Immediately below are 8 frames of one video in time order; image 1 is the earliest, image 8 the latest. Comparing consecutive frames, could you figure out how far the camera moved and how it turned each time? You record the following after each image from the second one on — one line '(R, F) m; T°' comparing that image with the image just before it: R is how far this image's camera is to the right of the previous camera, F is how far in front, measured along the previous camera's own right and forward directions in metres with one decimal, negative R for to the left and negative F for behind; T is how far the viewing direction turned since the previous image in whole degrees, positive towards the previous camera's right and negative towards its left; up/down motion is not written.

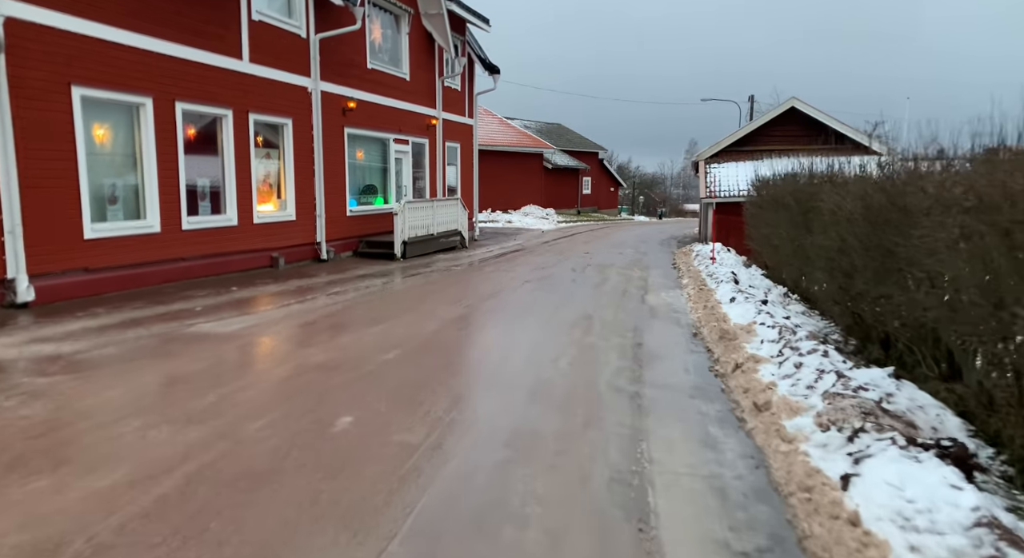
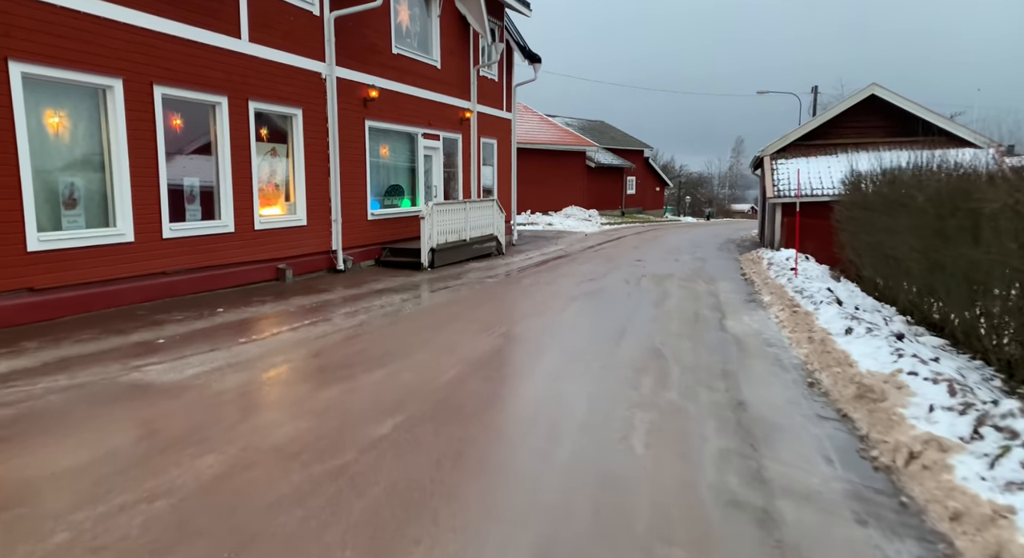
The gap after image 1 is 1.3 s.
(-0.1, +1.8) m; -3°
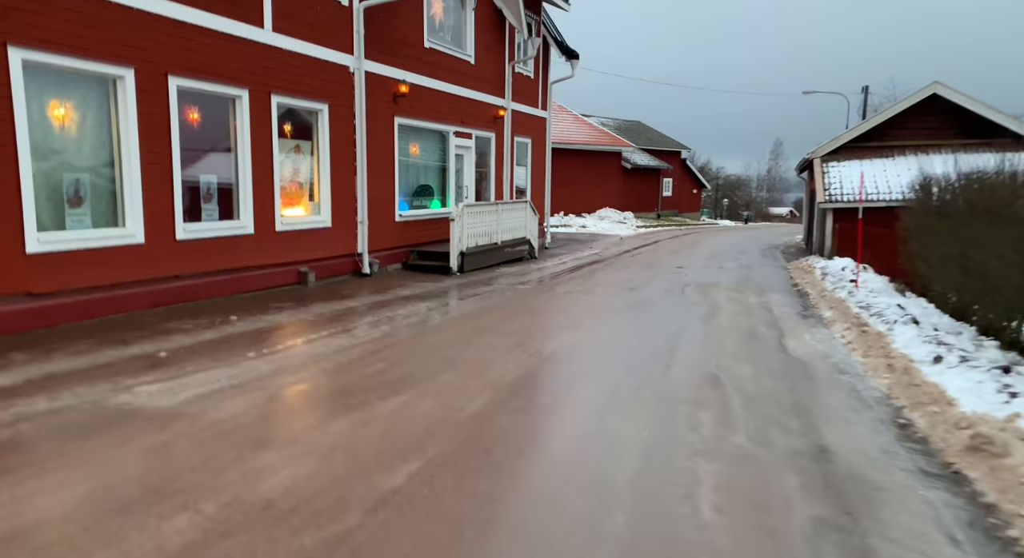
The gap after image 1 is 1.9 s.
(-0.1, +0.7) m; -3°
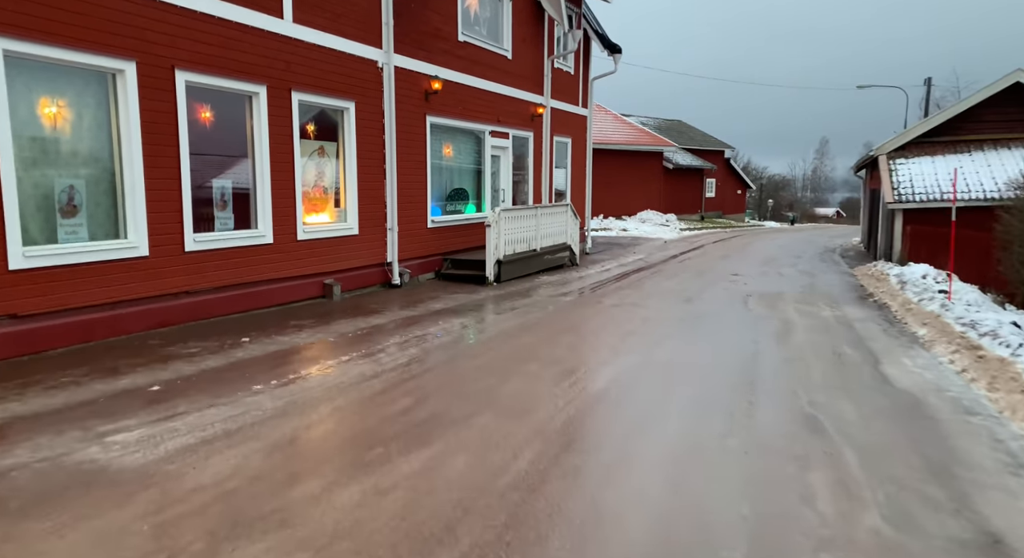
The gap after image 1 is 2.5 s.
(-0.1, +0.9) m; -3°
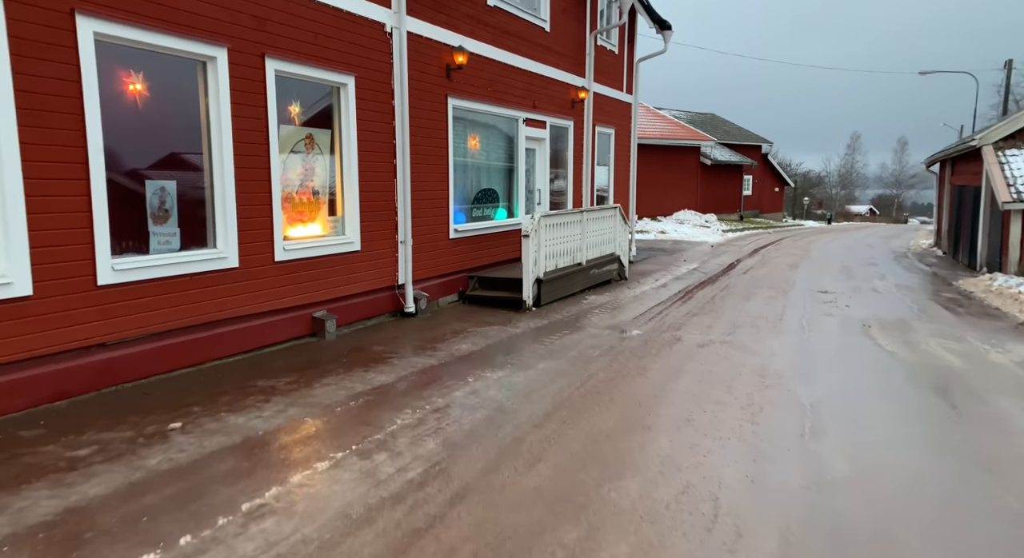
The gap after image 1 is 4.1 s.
(-0.3, +2.3) m; -2°
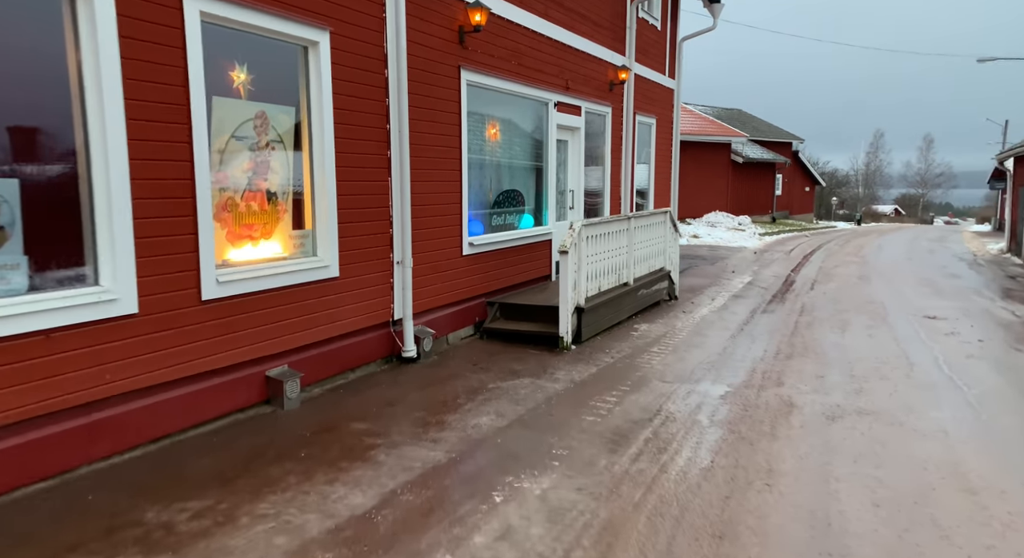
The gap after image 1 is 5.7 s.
(-0.2, +2.2) m; -1°
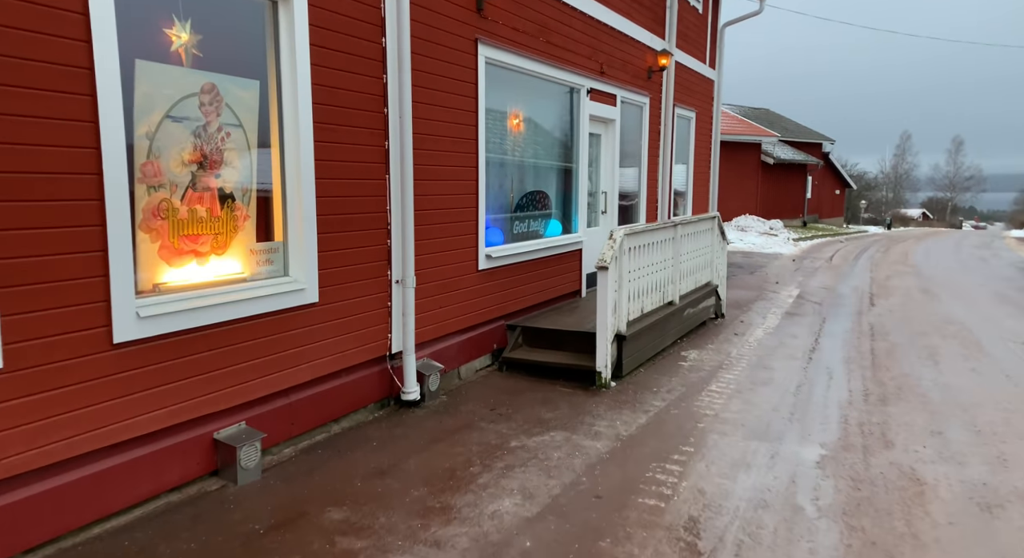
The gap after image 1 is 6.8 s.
(-0.1, +1.3) m; -1°
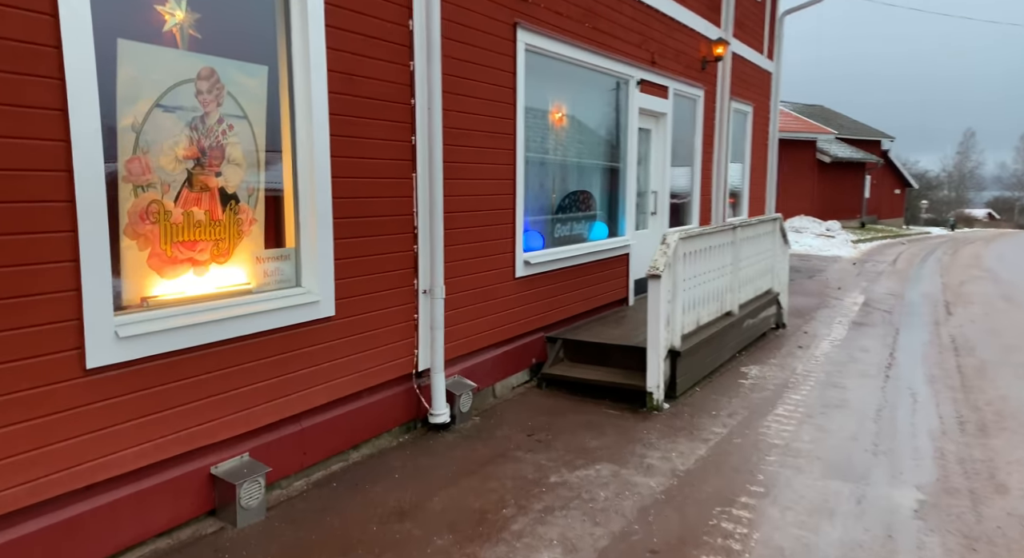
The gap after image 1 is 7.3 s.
(0.0, +0.5) m; -4°
